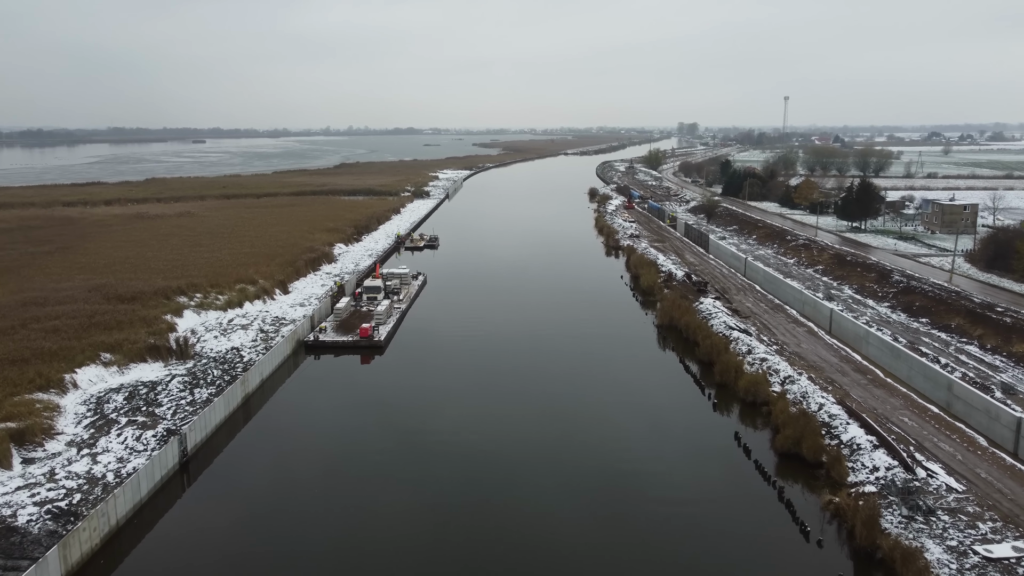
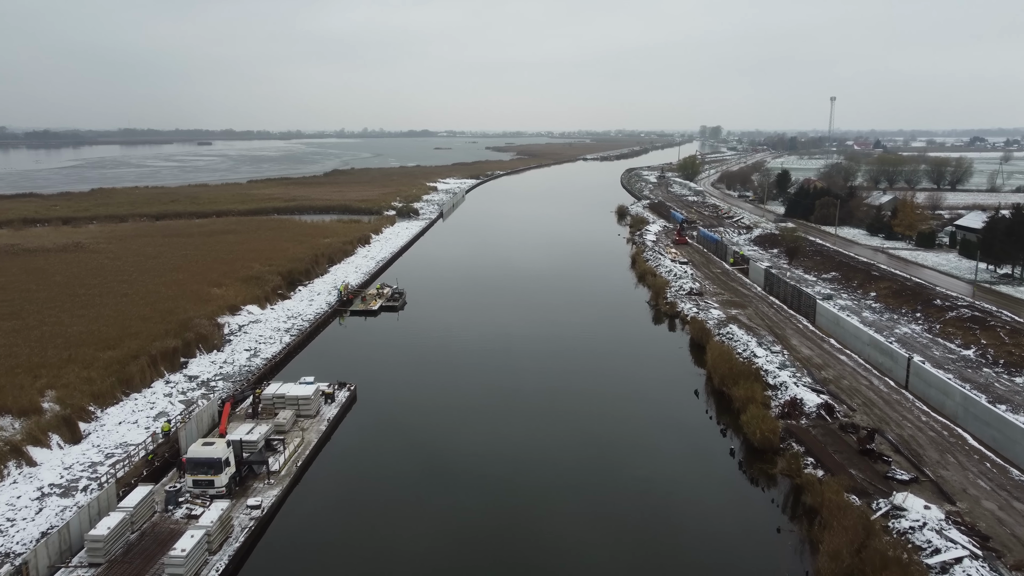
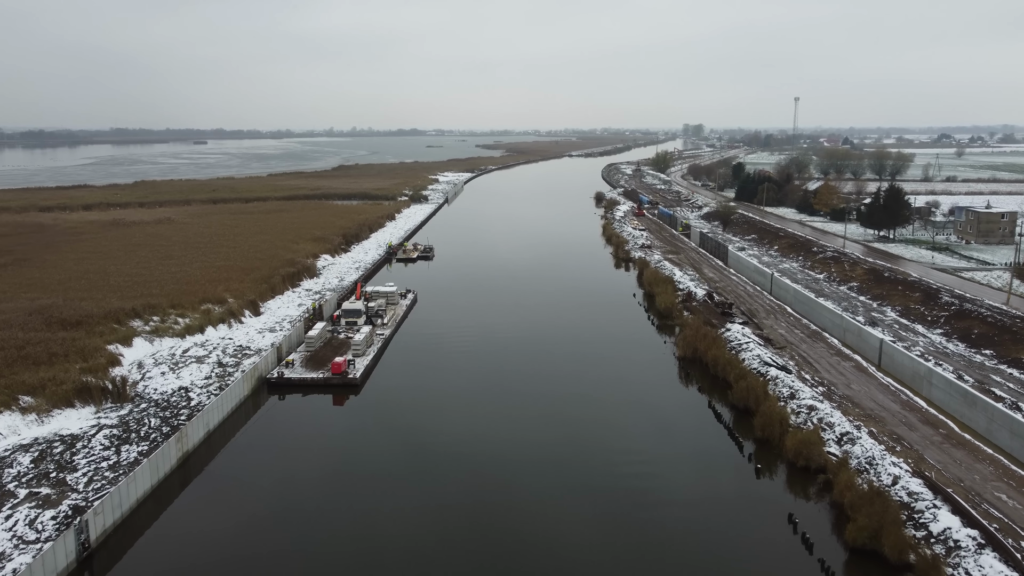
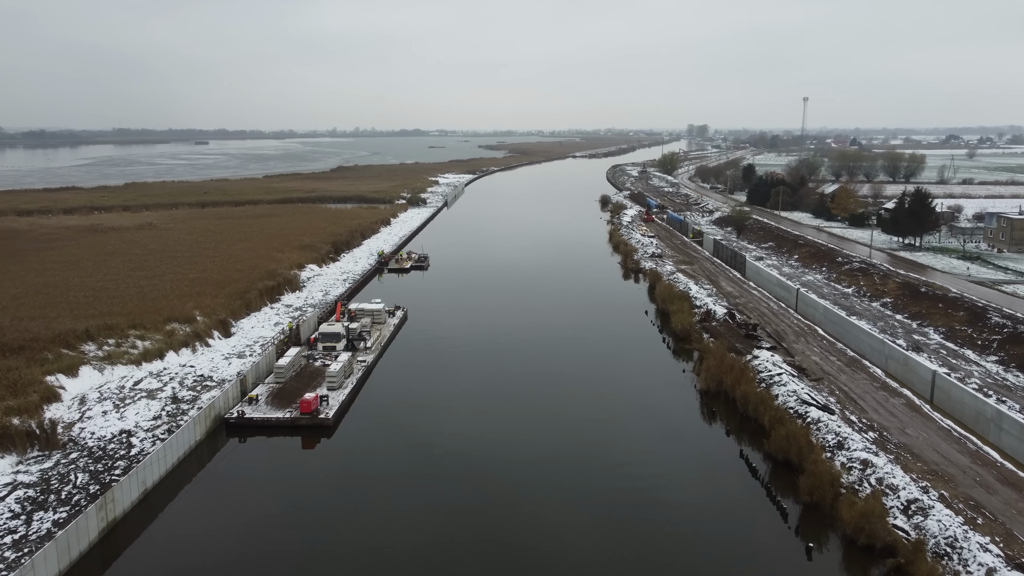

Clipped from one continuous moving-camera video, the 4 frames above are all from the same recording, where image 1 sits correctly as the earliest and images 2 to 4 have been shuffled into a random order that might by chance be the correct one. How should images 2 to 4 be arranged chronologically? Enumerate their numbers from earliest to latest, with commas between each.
3, 4, 2
